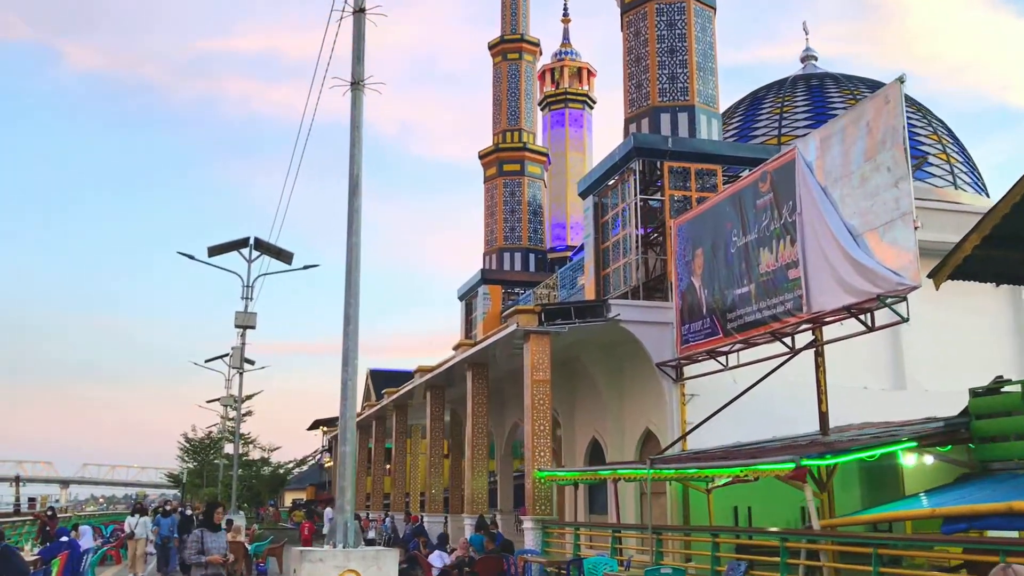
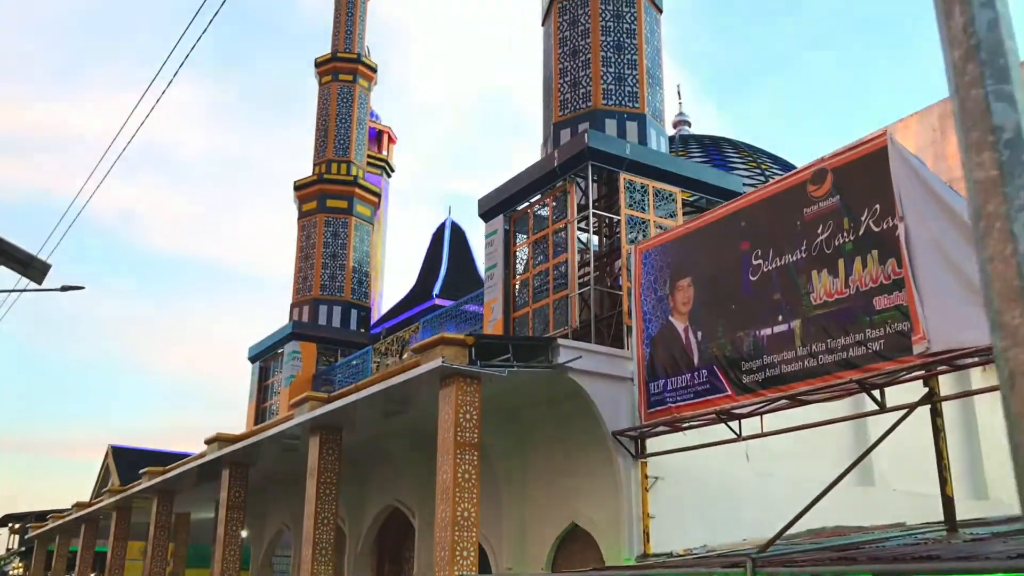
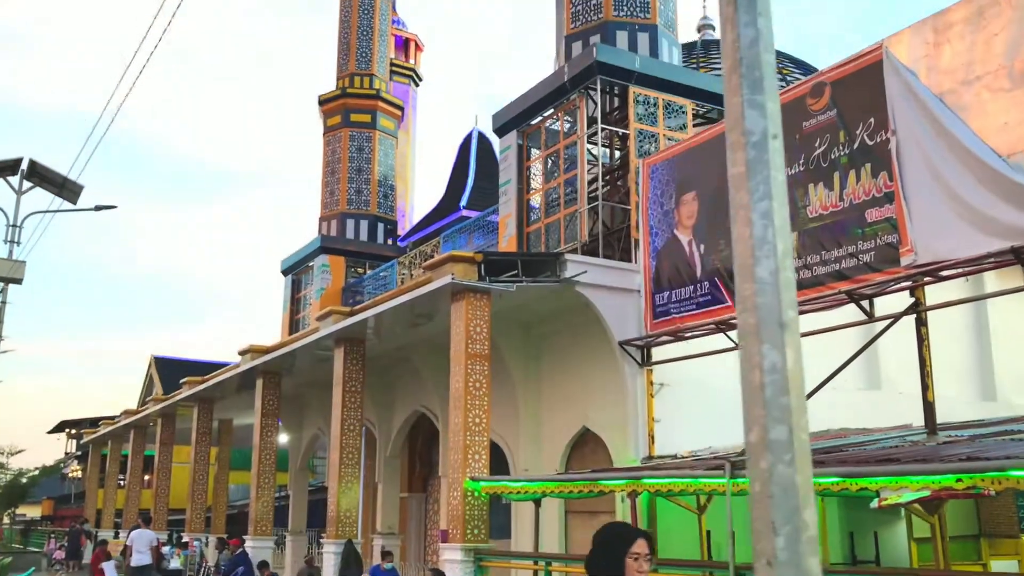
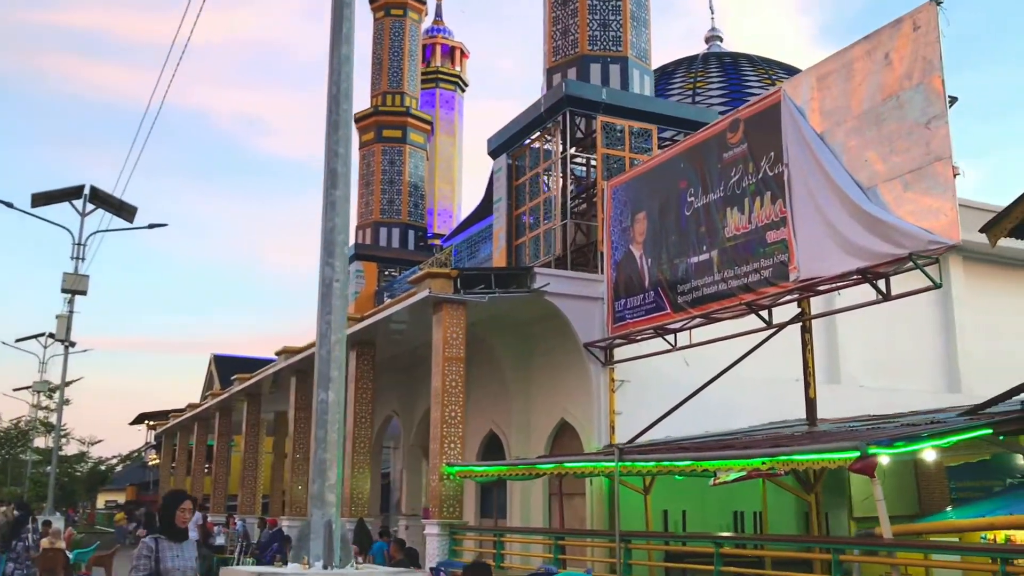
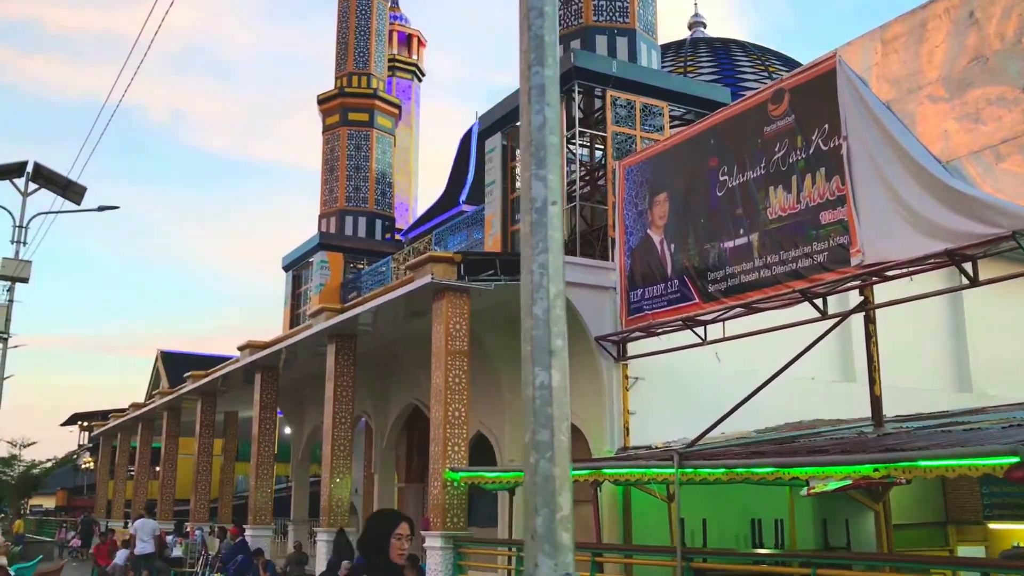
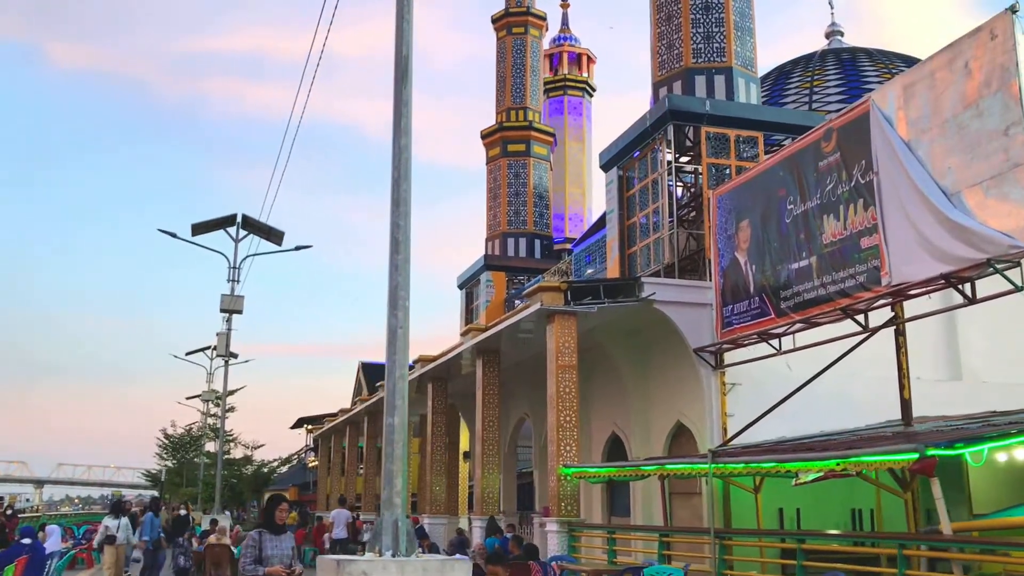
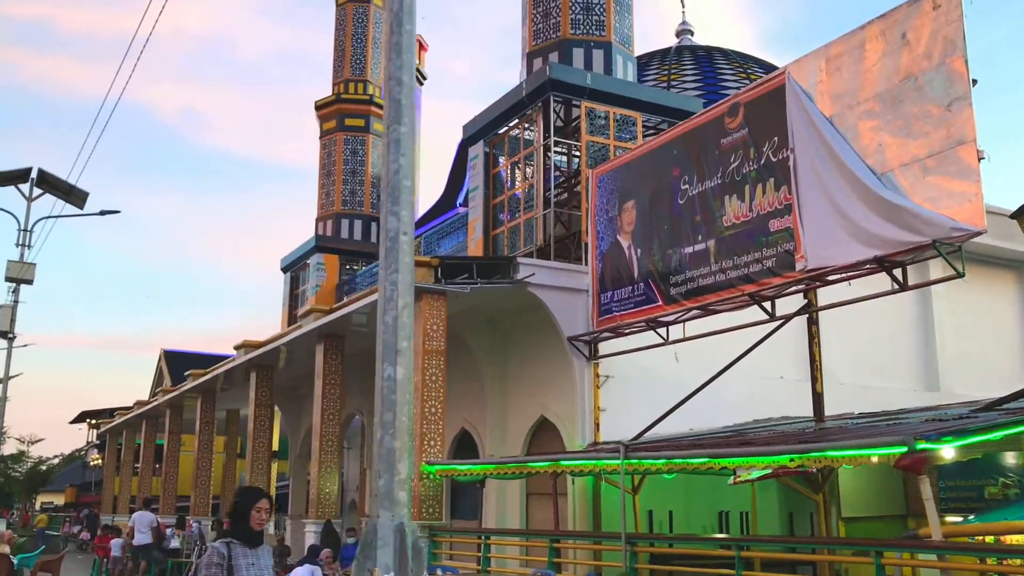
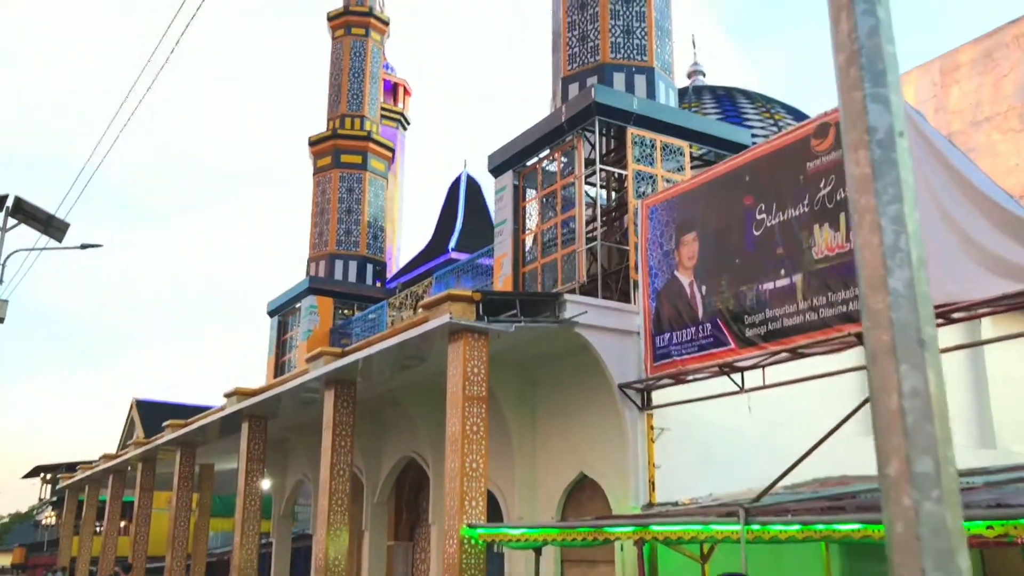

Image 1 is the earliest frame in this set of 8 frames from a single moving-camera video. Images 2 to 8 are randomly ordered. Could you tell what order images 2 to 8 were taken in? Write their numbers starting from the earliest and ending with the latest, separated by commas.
6, 4, 7, 5, 3, 8, 2
